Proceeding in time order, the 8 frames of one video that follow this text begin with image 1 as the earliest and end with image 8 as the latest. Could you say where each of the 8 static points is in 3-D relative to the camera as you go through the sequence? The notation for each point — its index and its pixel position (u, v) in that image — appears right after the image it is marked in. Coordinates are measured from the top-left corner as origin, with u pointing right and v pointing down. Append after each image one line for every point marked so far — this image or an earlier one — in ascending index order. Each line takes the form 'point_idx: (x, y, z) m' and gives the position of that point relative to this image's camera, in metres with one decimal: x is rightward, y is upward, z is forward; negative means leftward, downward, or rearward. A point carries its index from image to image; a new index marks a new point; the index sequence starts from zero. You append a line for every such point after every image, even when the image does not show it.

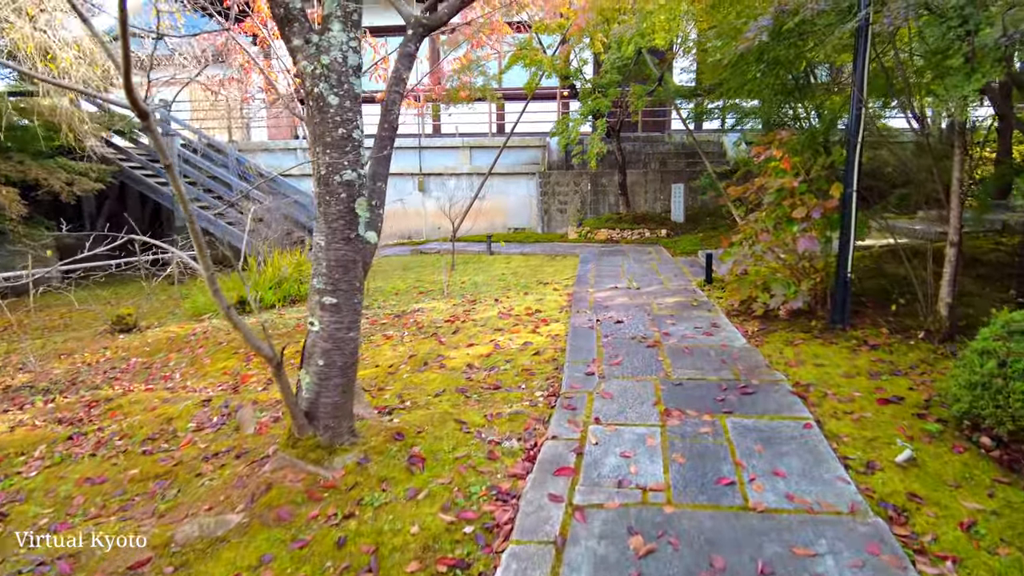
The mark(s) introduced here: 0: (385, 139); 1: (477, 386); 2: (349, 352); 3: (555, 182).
0: (-0.6, +0.7, +3.1) m
1: (-0.2, -0.6, +3.6) m
2: (-0.7, -0.3, +2.7) m
3: (+0.8, +2.1, +11.9) m
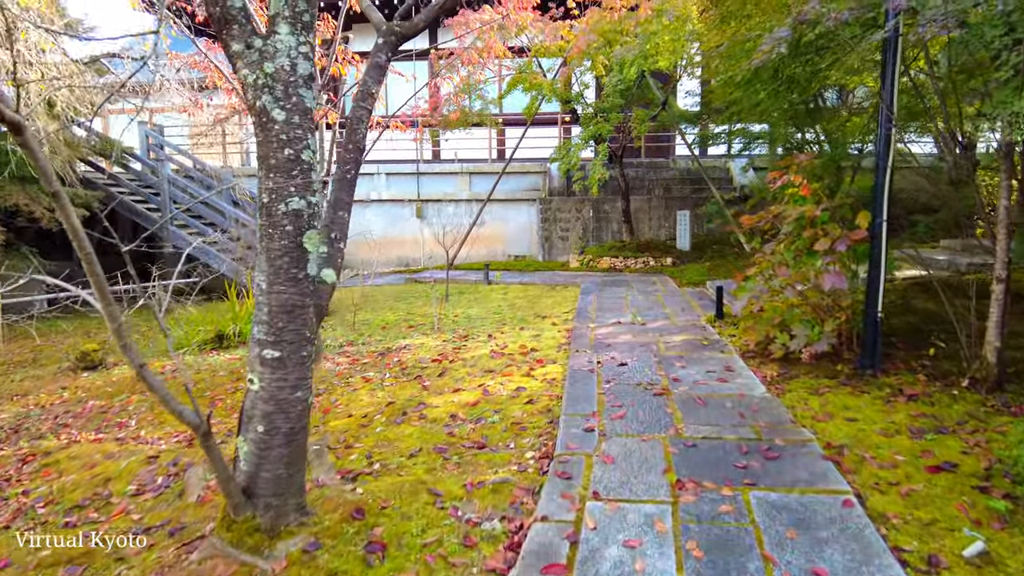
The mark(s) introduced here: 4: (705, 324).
0: (-0.7, +0.5, +2.7) m
1: (-0.3, -0.8, +3.2) m
2: (-0.8, -0.5, +2.3) m
3: (+0.8, +1.5, +11.5) m
4: (+1.7, -0.3, +5.4) m
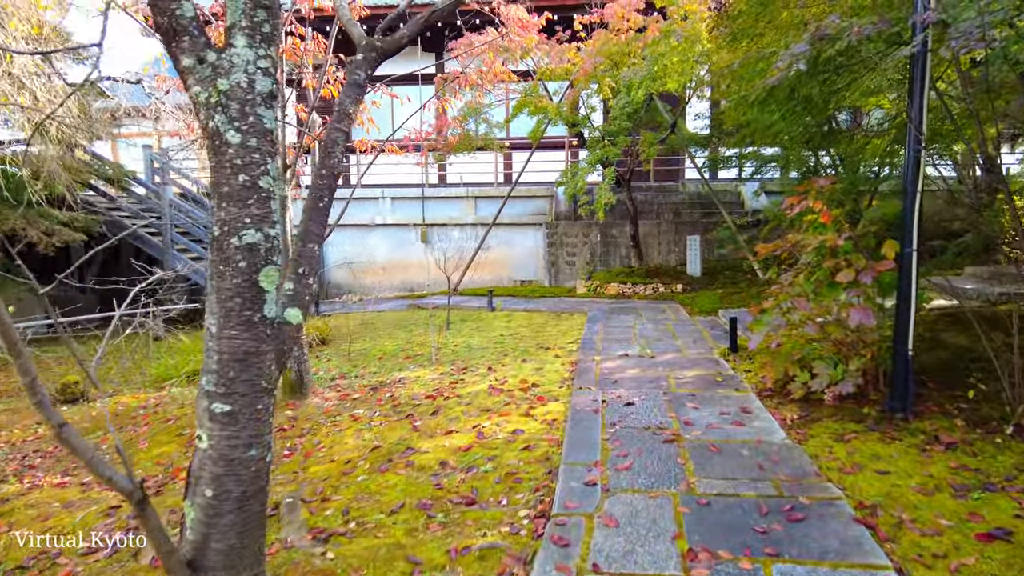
0: (-0.7, +0.4, +2.4) m
1: (-0.3, -1.0, +2.9) m
2: (-0.8, -0.6, +2.0) m
3: (+0.9, +1.0, +11.2) m
4: (+1.7, -0.6, +5.1) m
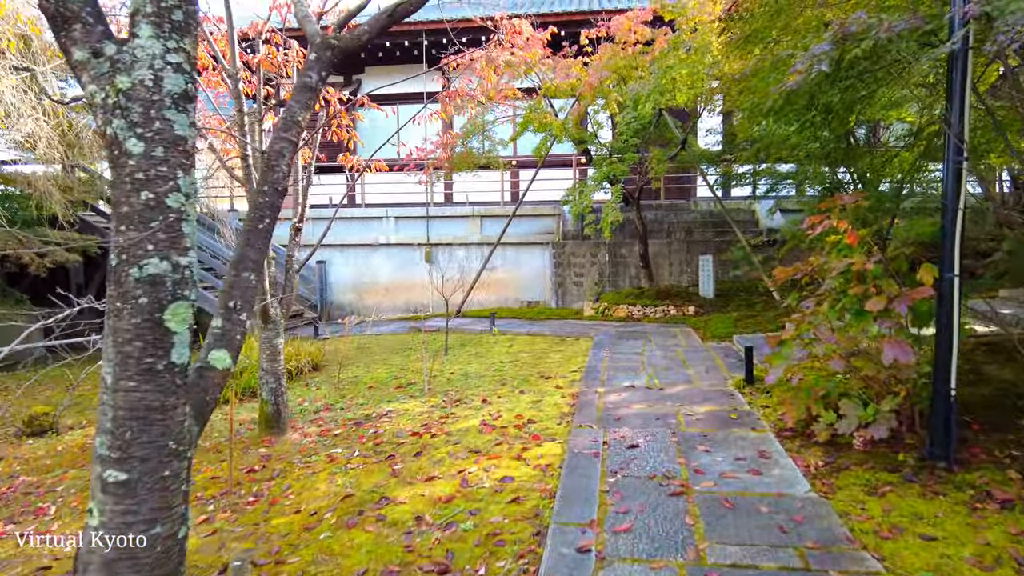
0: (-0.8, +0.3, +2.1) m
1: (-0.4, -1.1, +2.5) m
2: (-0.9, -0.7, +1.6) m
3: (+1.0, +0.6, +10.9) m
4: (+1.7, -0.8, +4.7) m
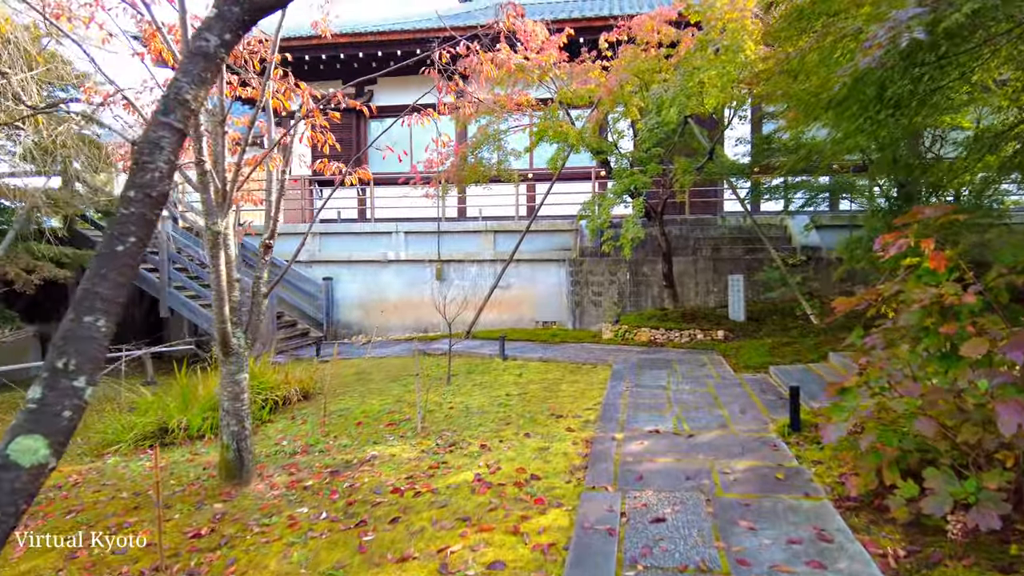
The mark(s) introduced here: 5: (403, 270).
0: (-0.9, +0.2, +1.4) m
1: (-0.5, -1.2, +1.8) m
2: (-1.0, -0.8, +1.0) m
3: (+1.3, +0.3, +10.2) m
4: (+1.7, -1.0, +3.9) m
5: (-2.1, +0.3, +12.0) m
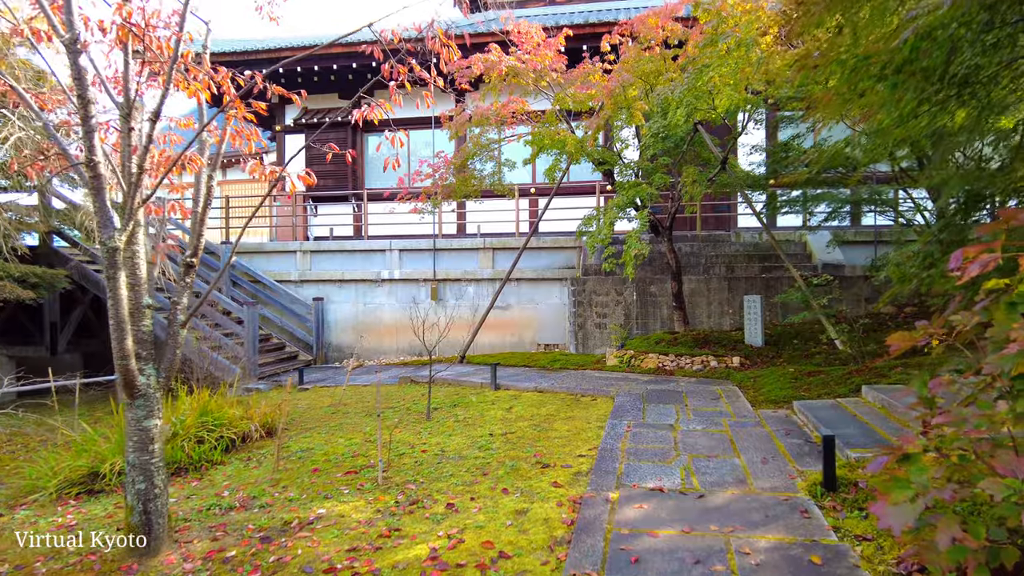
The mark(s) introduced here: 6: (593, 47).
0: (-1.1, +0.1, +0.8) m
1: (-0.7, -1.3, +1.1) m
2: (-1.3, -0.9, +0.3) m
3: (+1.2, 0.0, +9.5) m
4: (+1.5, -1.1, +3.2) m
5: (-2.1, 0.0, +11.3) m
6: (+1.2, +3.6, +9.2) m
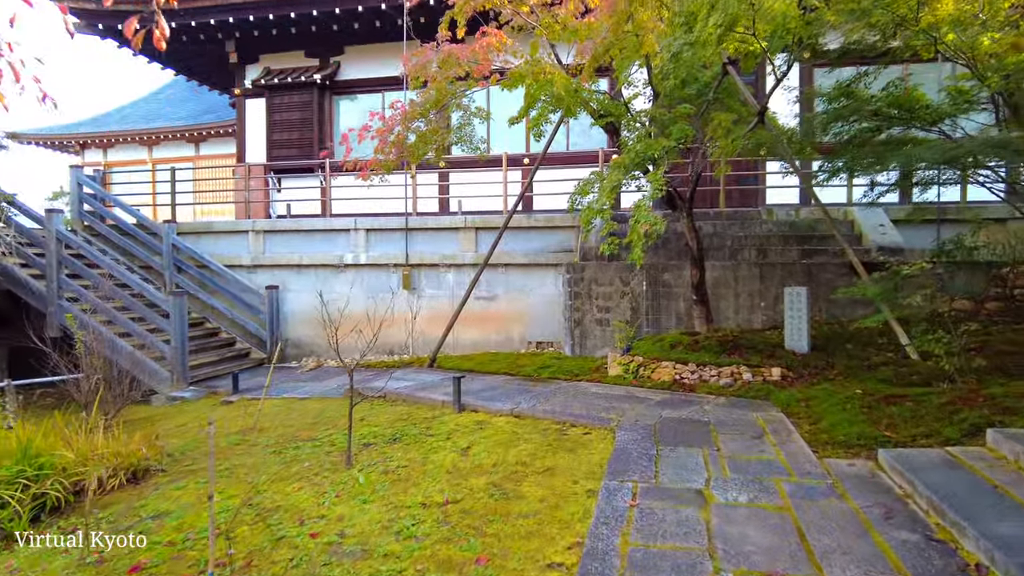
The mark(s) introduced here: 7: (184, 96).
0: (-1.5, 0.0, -0.9) m
1: (-1.0, -1.4, -0.6) m
2: (-1.6, -0.9, -1.4) m
3: (+1.0, +0.1, +7.7) m
4: (+1.2, -1.1, +1.5) m
5: (-2.3, +0.2, +9.6) m
6: (+1.0, +3.8, +7.3) m
7: (-10.6, +6.3, +20.0) m
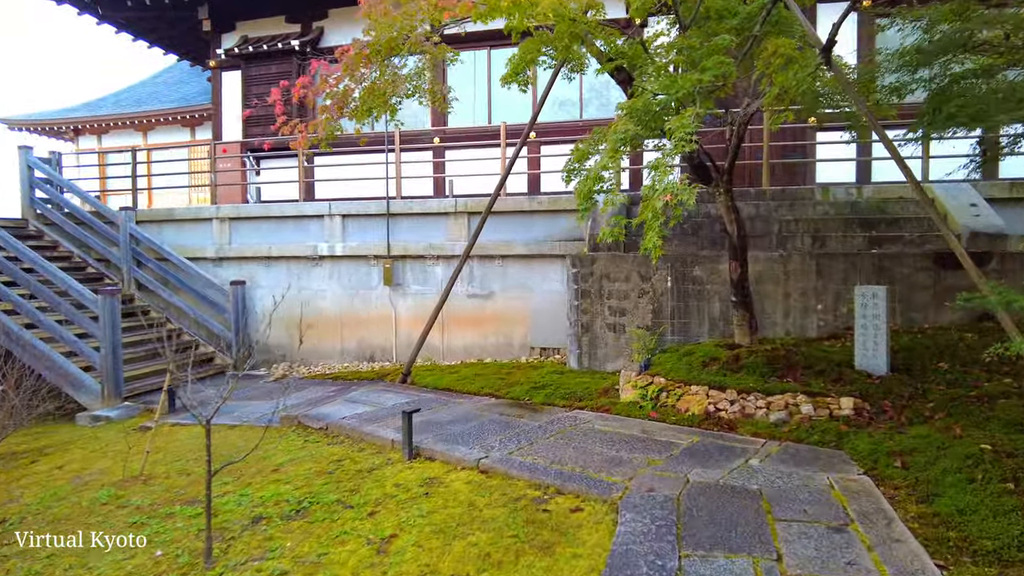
0: (-2.0, -0.1, -2.3) m
1: (-1.5, -1.5, -2.0) m
2: (-2.1, -1.1, -2.8) m
3: (+0.9, +0.1, +6.2) m
4: (+0.8, -1.2, 0.0) m
5: (-2.3, +0.2, +8.3) m
6: (+0.9, +3.8, +5.8) m
7: (-10.1, +6.5, +18.9) m
